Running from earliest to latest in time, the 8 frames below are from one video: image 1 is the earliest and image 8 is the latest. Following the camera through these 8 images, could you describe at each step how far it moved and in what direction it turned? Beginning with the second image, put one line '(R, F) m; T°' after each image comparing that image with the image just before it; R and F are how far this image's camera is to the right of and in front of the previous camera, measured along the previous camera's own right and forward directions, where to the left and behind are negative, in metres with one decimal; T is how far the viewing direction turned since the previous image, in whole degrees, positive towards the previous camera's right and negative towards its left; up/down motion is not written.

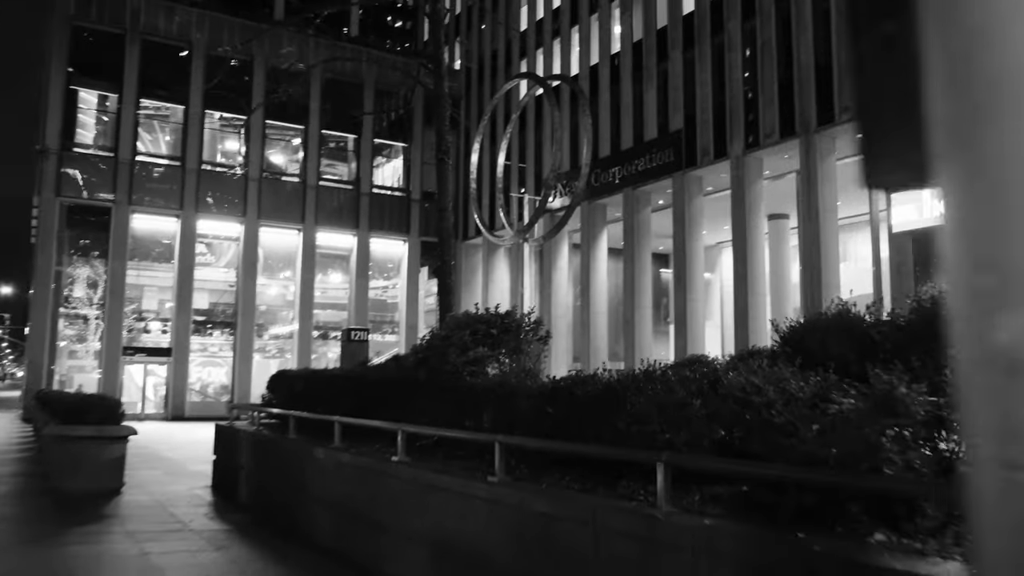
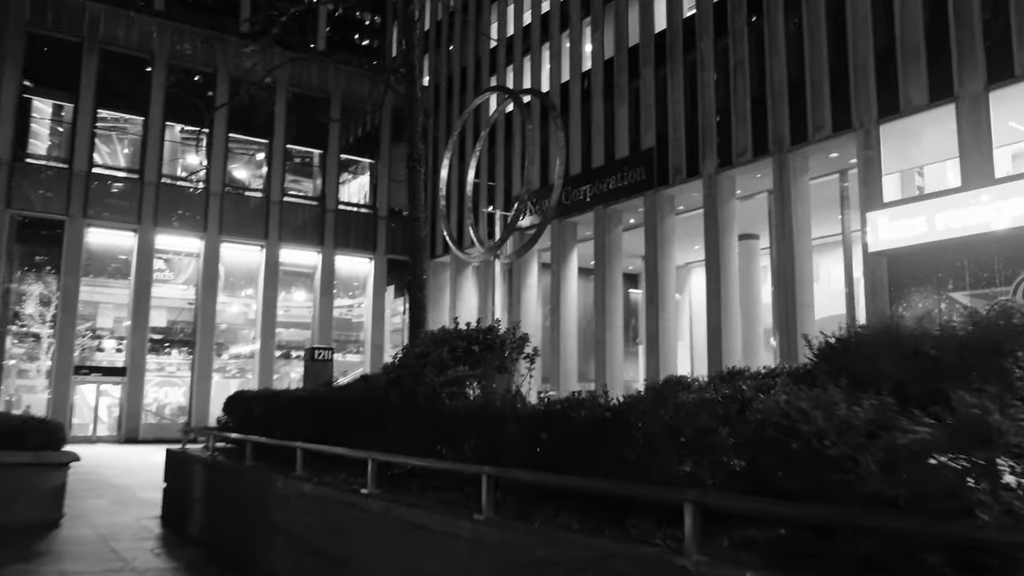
(-0.1, +0.4) m; +2°
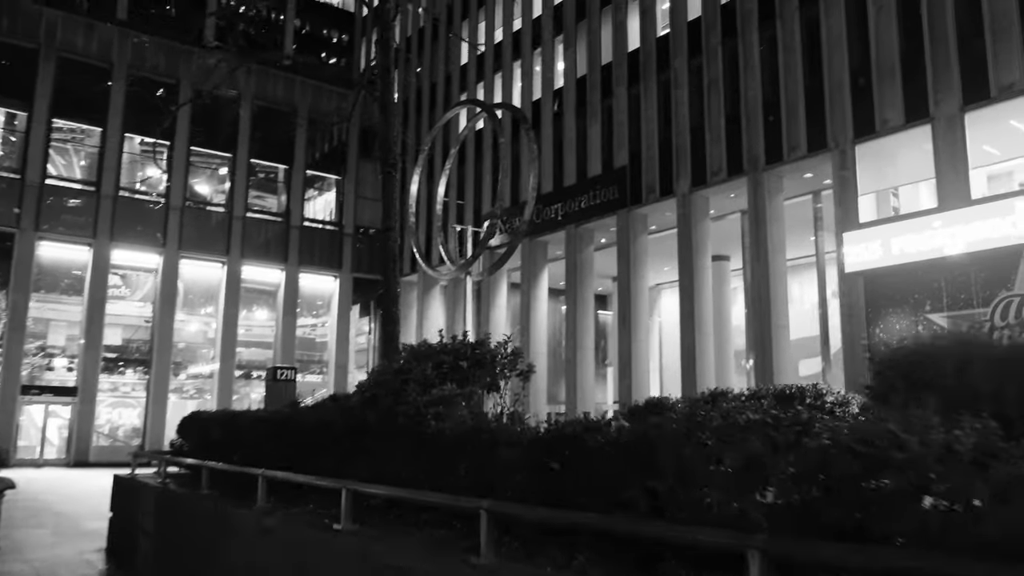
(-0.1, +0.4) m; +2°
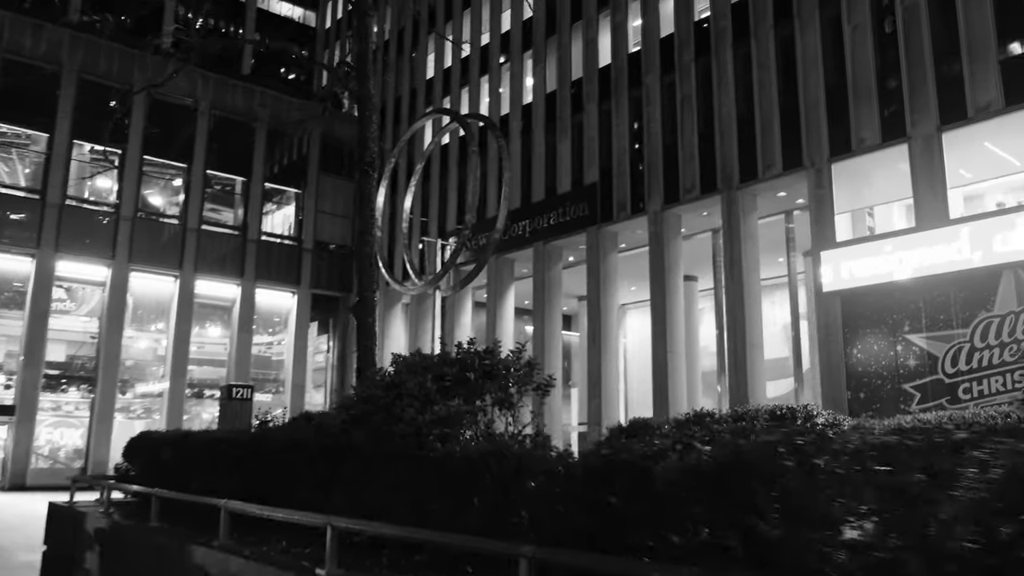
(-0.2, +0.5) m; +3°
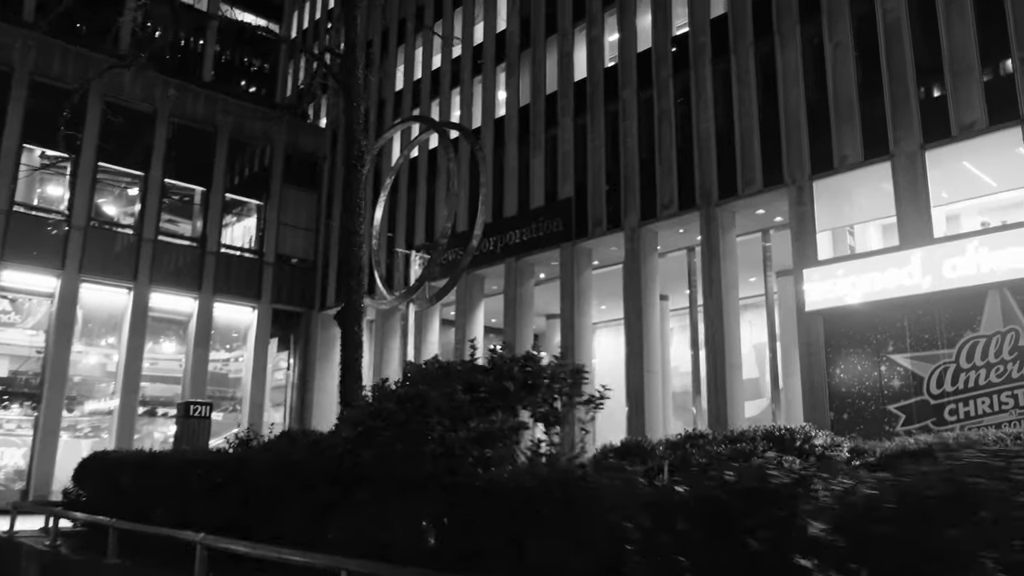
(-0.3, +0.5) m; +3°
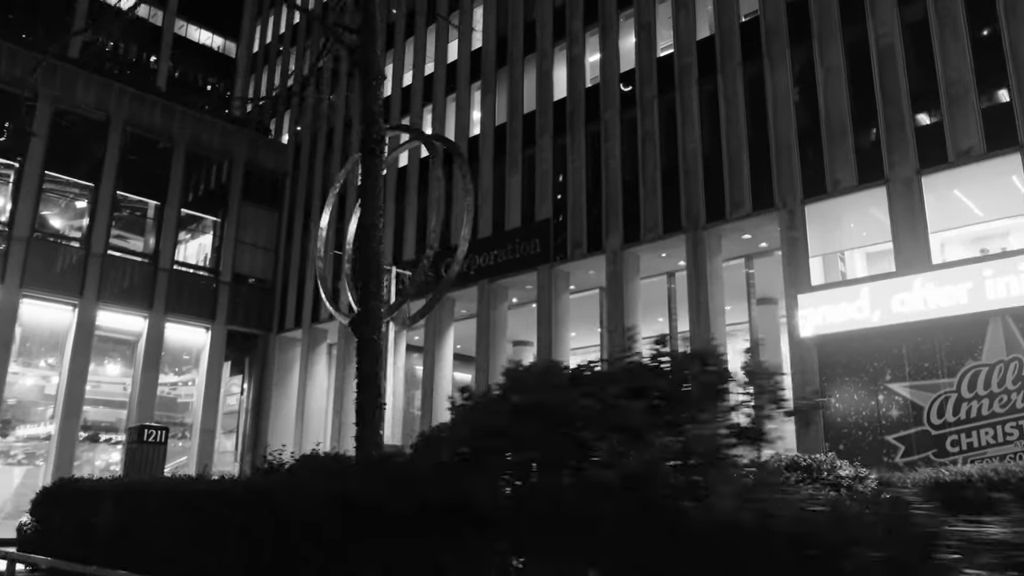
(-0.6, +0.7) m; +4°
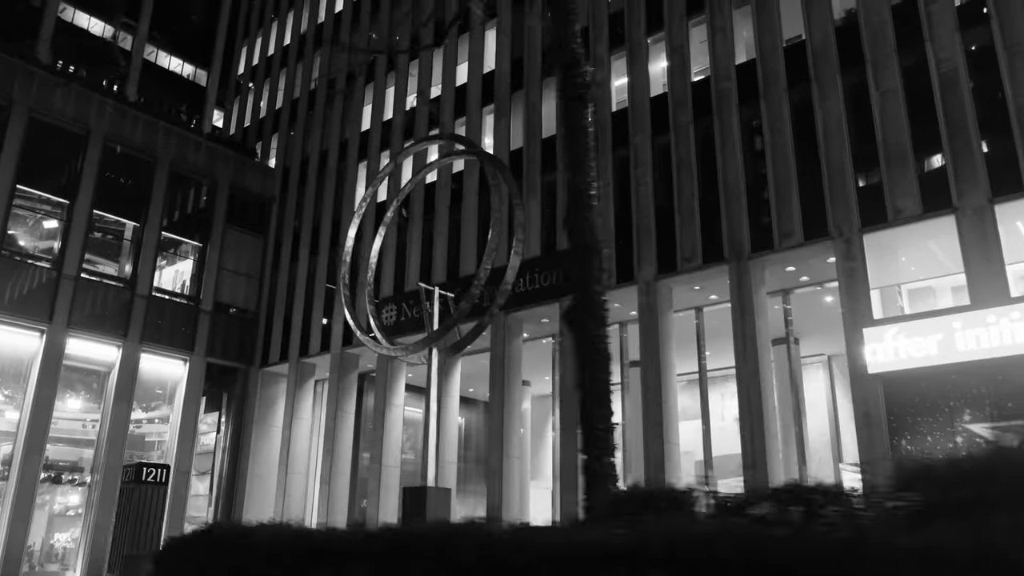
(-1.4, +1.2) m; +3°
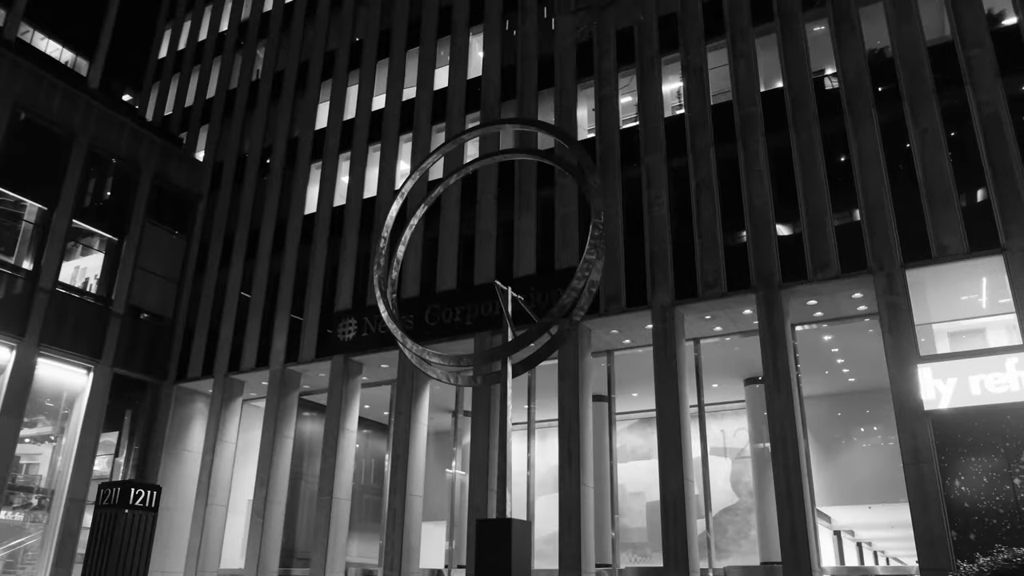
(-2.8, +1.7) m; +10°
